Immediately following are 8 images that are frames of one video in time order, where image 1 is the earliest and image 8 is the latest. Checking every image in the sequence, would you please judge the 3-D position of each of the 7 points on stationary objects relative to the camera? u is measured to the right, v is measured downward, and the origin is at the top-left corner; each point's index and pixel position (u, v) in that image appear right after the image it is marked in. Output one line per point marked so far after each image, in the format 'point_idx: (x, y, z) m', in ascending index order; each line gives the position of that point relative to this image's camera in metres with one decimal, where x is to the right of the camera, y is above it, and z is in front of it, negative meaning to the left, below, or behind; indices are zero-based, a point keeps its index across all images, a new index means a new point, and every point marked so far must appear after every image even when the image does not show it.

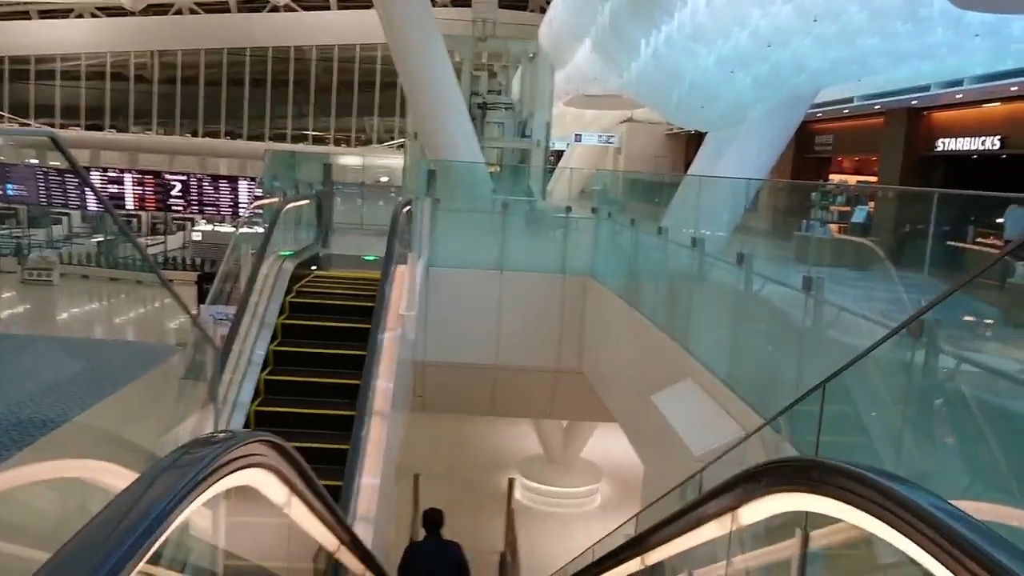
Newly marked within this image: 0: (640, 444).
0: (+1.0, -1.2, +6.7) m
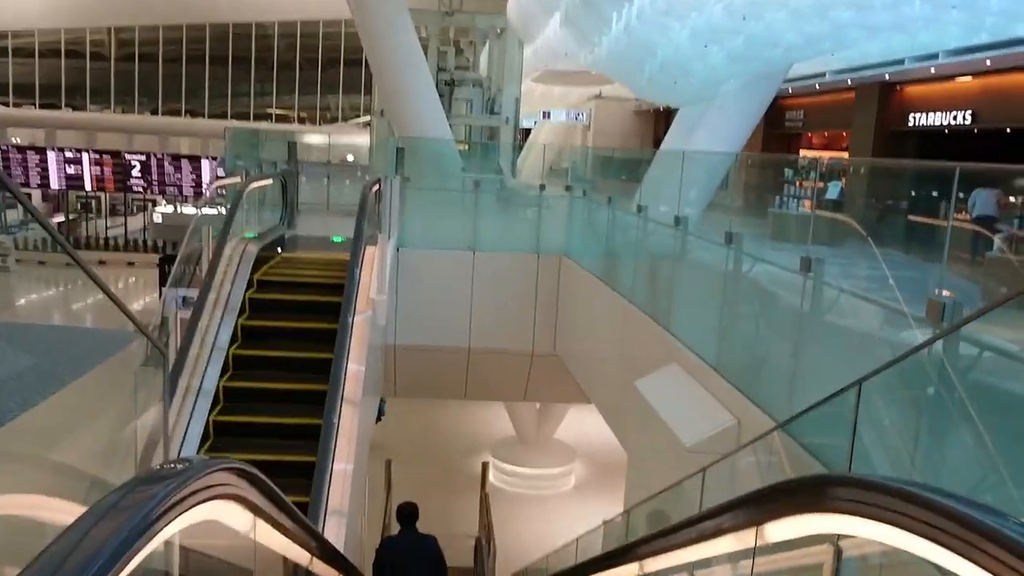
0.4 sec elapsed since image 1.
0: (+0.8, -1.0, +6.6) m
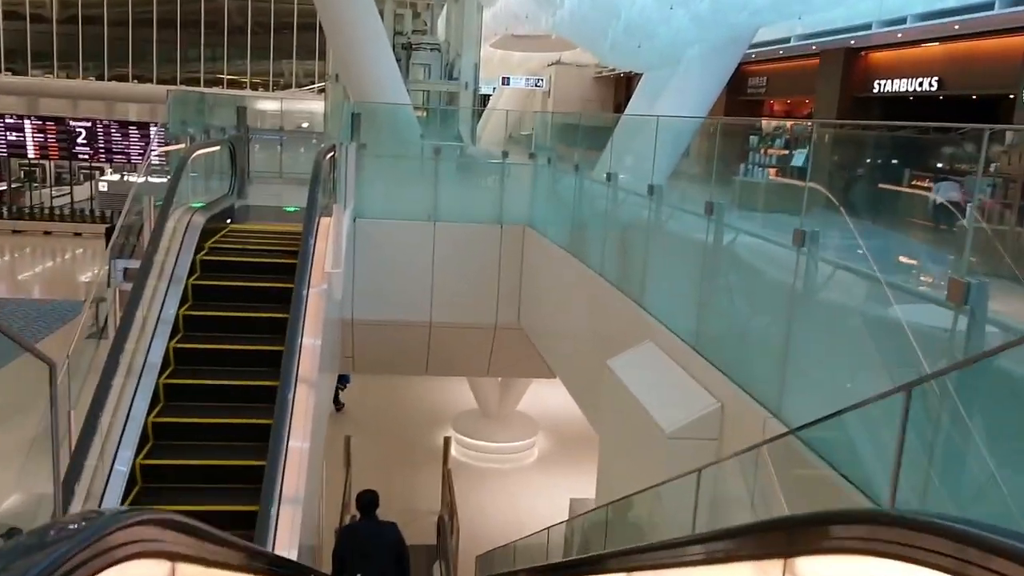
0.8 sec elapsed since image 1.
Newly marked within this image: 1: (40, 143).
0: (+0.6, -0.9, +6.3) m
1: (-9.7, +3.0, +18.6) m
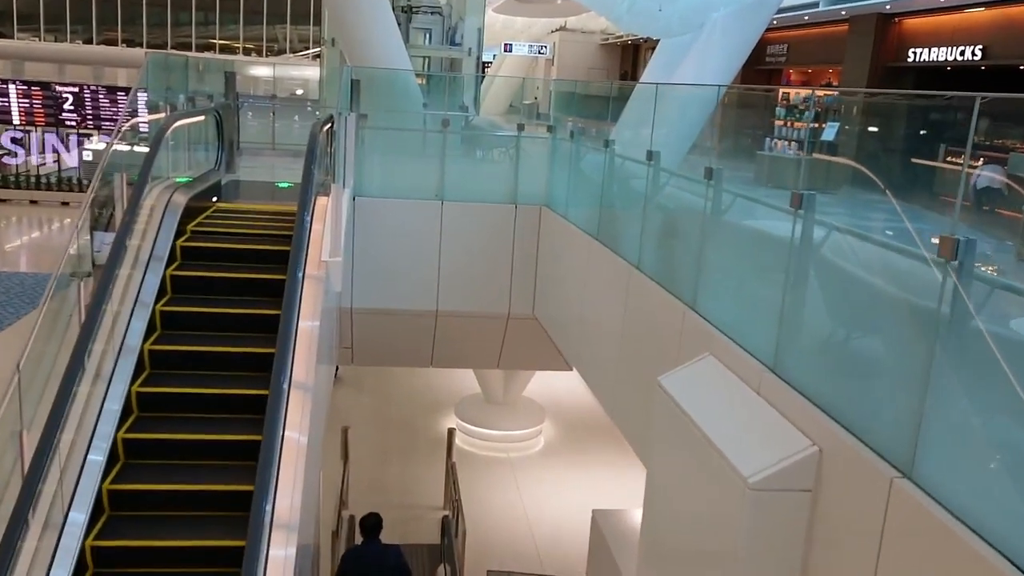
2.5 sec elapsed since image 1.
0: (+0.7, -0.8, +5.5) m
1: (-9.6, +3.5, +17.7) m
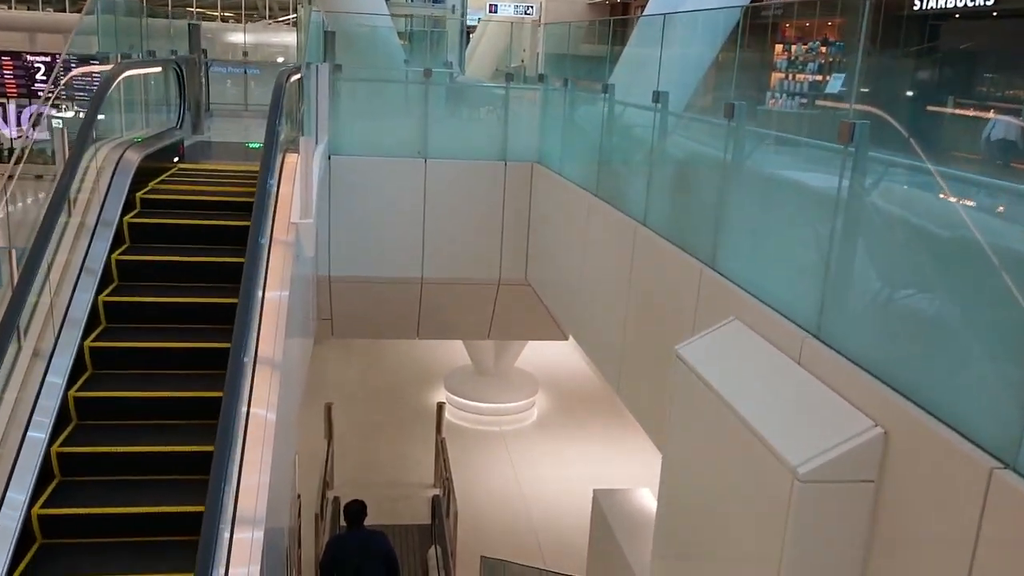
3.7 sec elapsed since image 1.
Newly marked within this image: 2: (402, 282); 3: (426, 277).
0: (+0.7, -0.6, +4.9) m
1: (-9.8, +4.0, +16.8) m
2: (-1.1, +0.1, +8.6) m
3: (-0.8, +0.1, +8.6) m
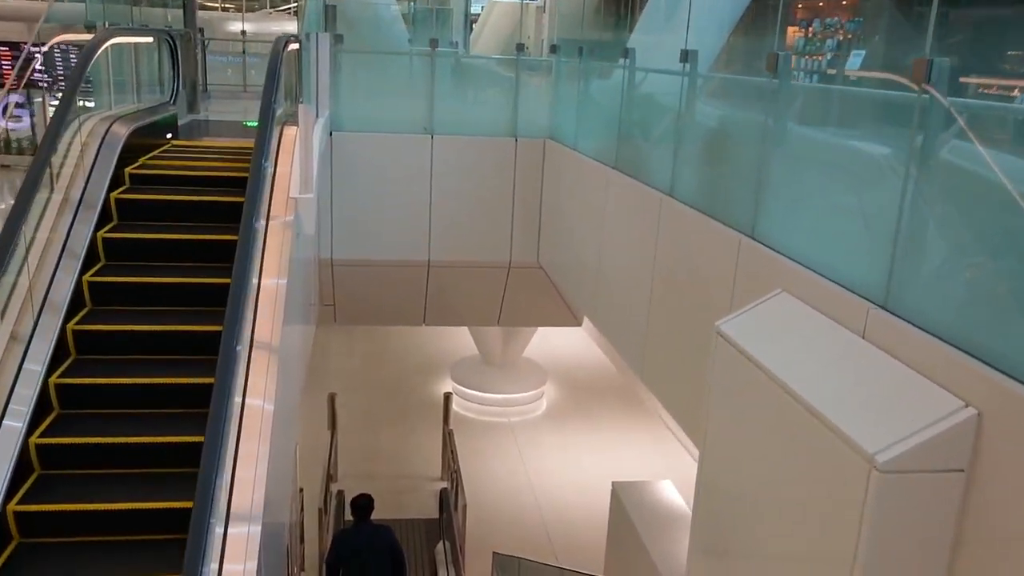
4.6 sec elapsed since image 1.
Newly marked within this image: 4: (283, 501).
0: (+0.8, -0.5, +4.6) m
1: (-9.7, +4.1, +16.5) m
2: (-1.0, +0.2, +8.3) m
3: (-0.7, +0.3, +8.2) m
4: (-1.3, -1.2, +5.0) m
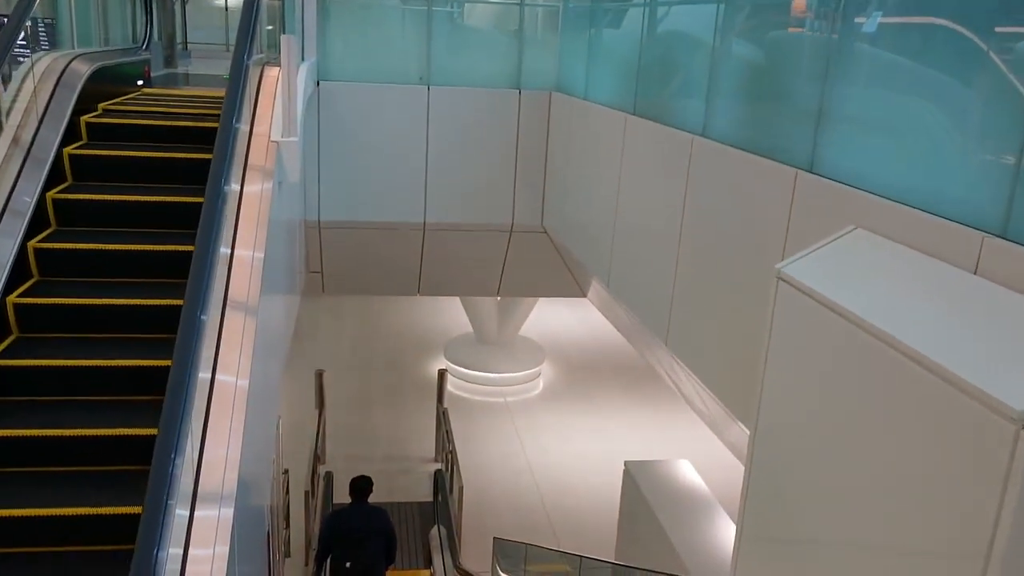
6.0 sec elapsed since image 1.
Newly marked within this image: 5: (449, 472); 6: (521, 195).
0: (+0.8, -0.3, +4.1) m
1: (-9.8, +4.6, +15.7) m
2: (-1.0, +0.5, +7.7) m
3: (-0.7, +0.5, +7.7) m
4: (-1.2, -1.0, +4.4) m
5: (-0.6, -1.7, +8.3) m
6: (+0.1, +0.8, +7.6) m
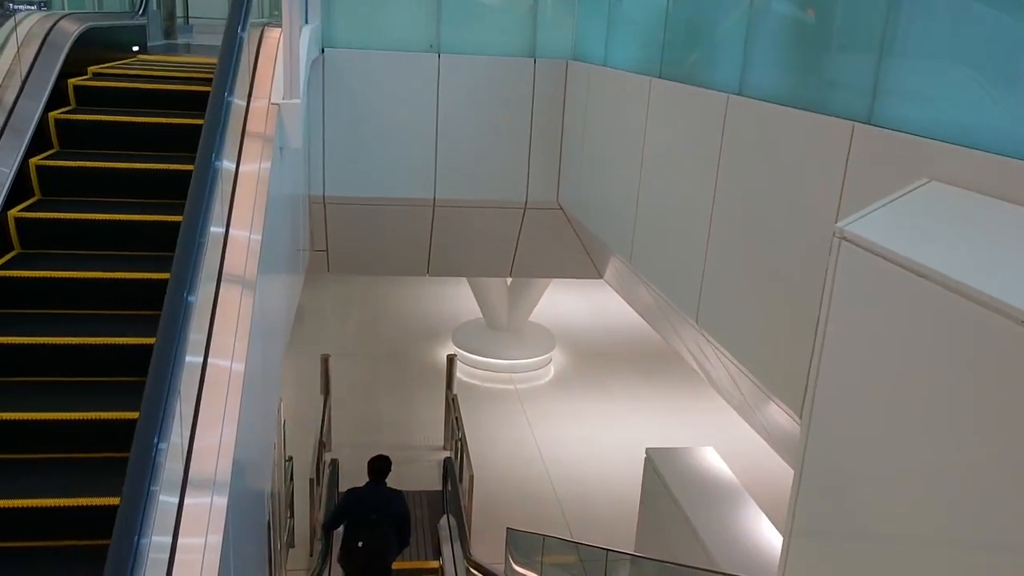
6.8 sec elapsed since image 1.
0: (+0.9, -0.1, +3.7) m
1: (-9.6, +4.8, +15.4) m
2: (-0.8, +0.6, +7.4) m
3: (-0.6, +0.7, +7.3) m
4: (-1.1, -0.8, +4.1) m
5: (-0.5, -1.5, +8.0) m
6: (+0.2, +0.9, +7.3) m
